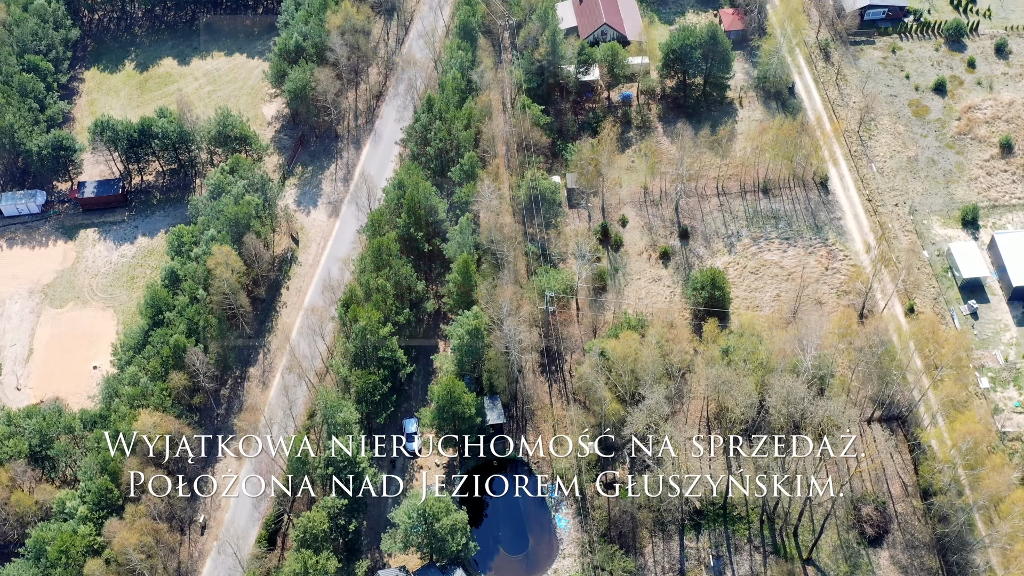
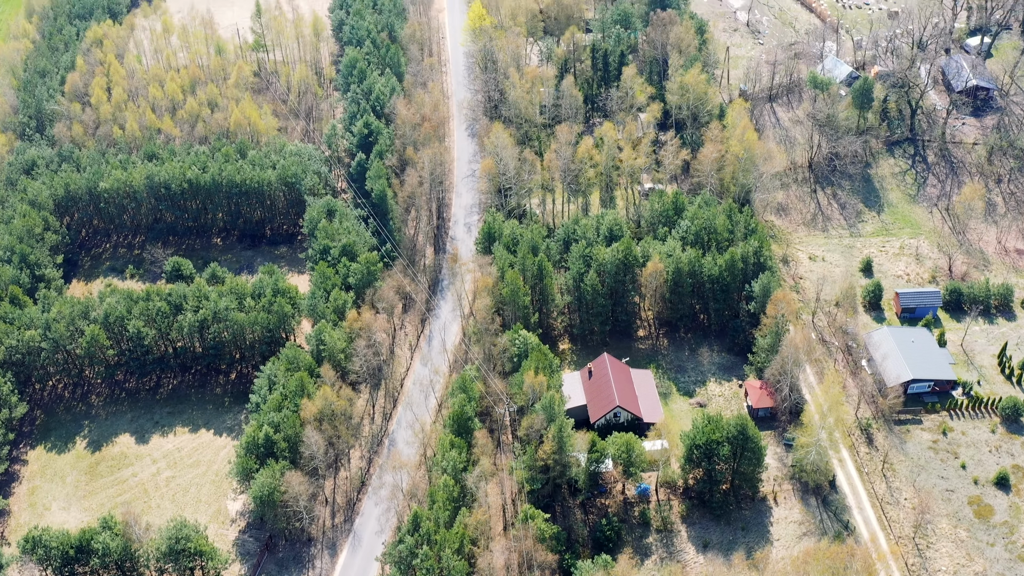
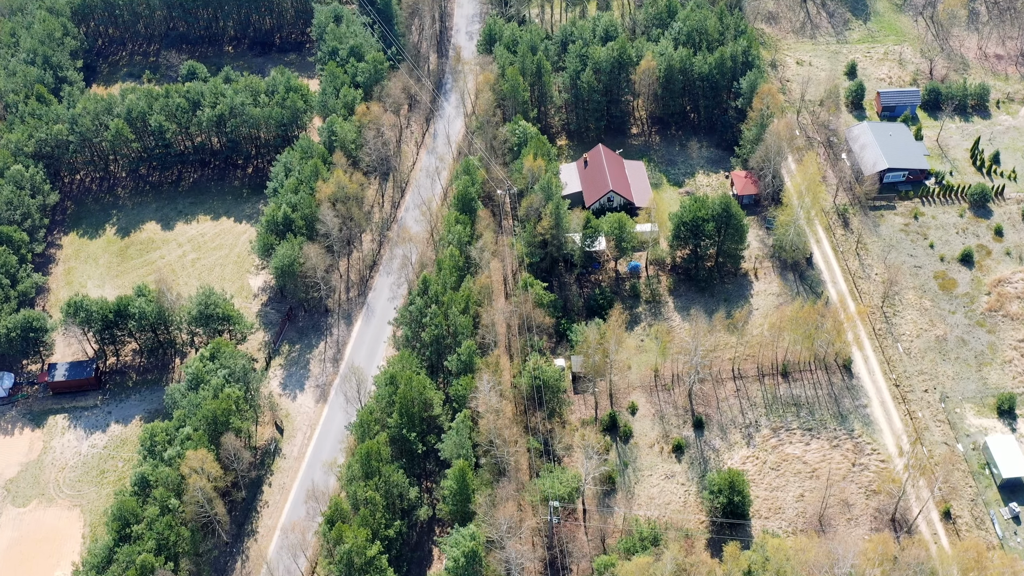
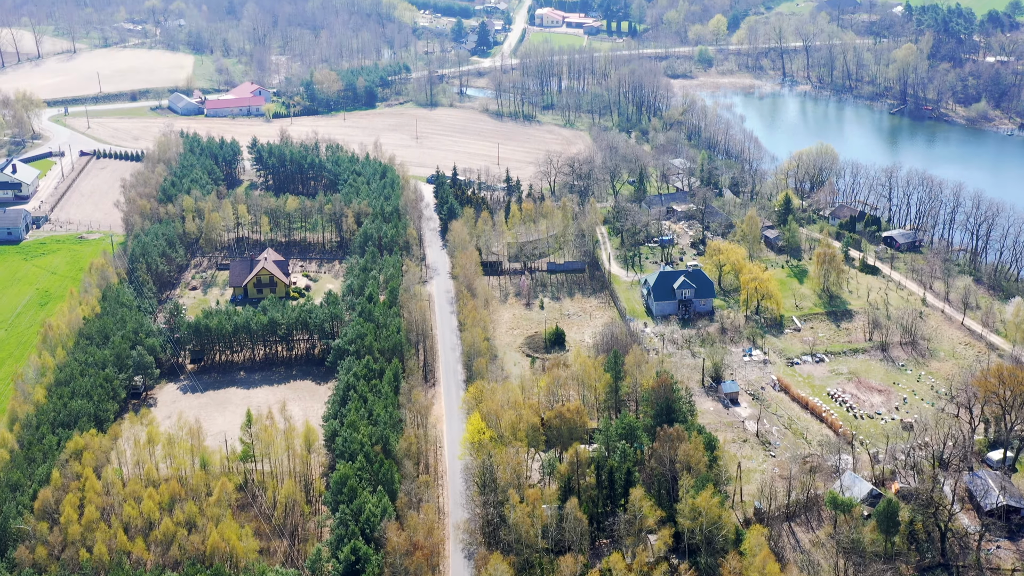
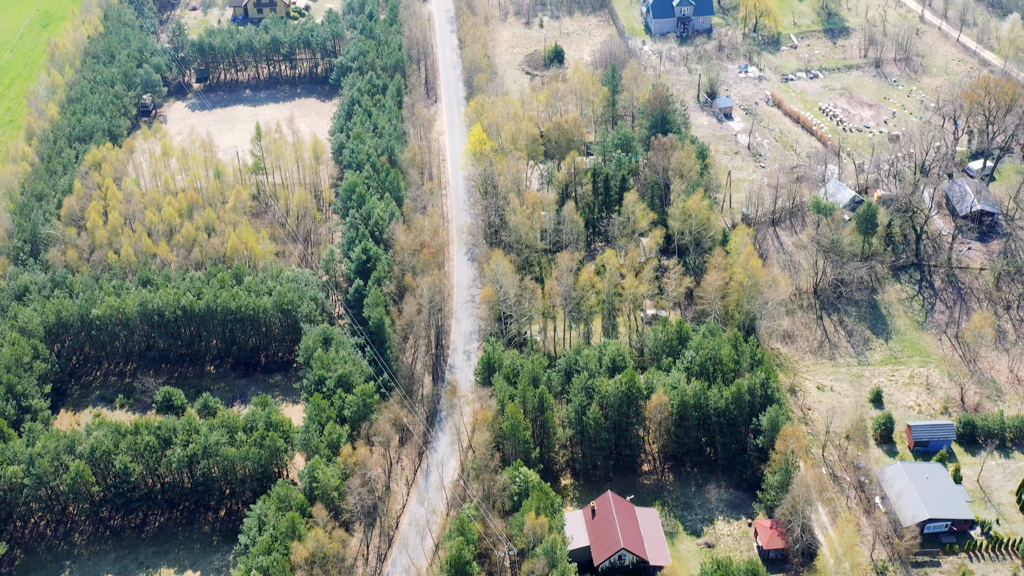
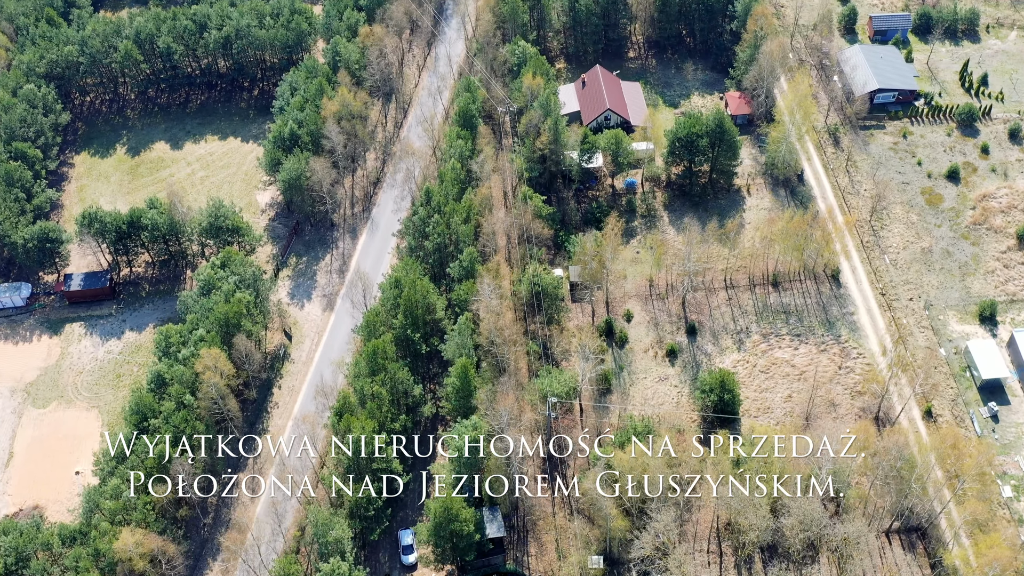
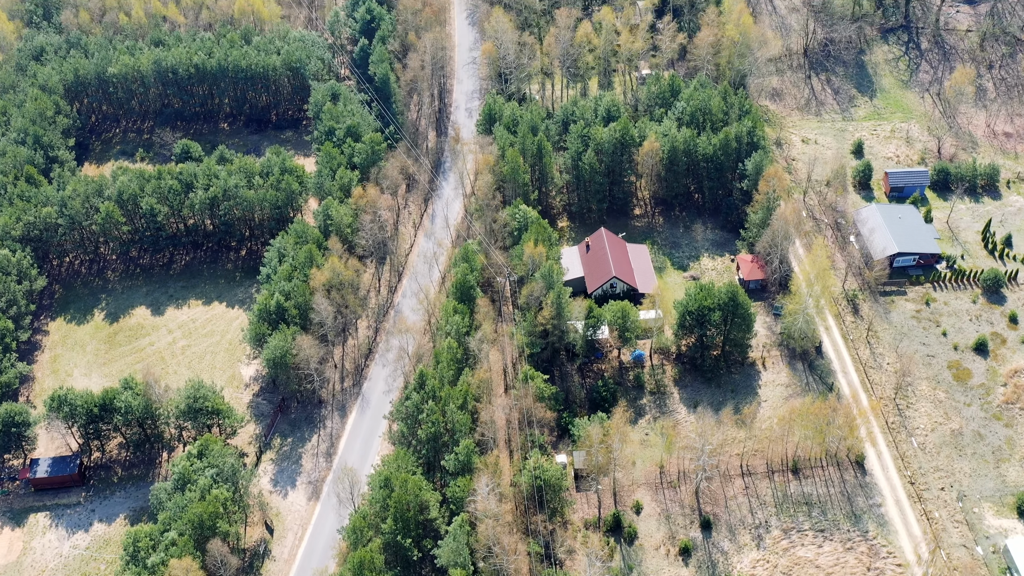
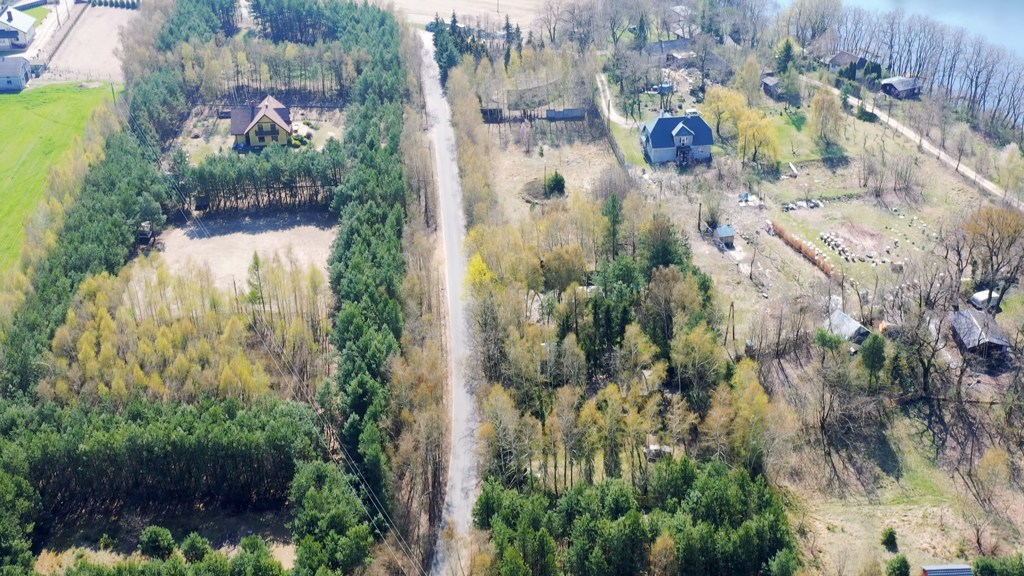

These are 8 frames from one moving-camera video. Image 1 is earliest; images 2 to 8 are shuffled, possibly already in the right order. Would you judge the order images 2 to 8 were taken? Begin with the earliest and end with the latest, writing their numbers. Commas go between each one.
6, 3, 7, 2, 5, 8, 4
